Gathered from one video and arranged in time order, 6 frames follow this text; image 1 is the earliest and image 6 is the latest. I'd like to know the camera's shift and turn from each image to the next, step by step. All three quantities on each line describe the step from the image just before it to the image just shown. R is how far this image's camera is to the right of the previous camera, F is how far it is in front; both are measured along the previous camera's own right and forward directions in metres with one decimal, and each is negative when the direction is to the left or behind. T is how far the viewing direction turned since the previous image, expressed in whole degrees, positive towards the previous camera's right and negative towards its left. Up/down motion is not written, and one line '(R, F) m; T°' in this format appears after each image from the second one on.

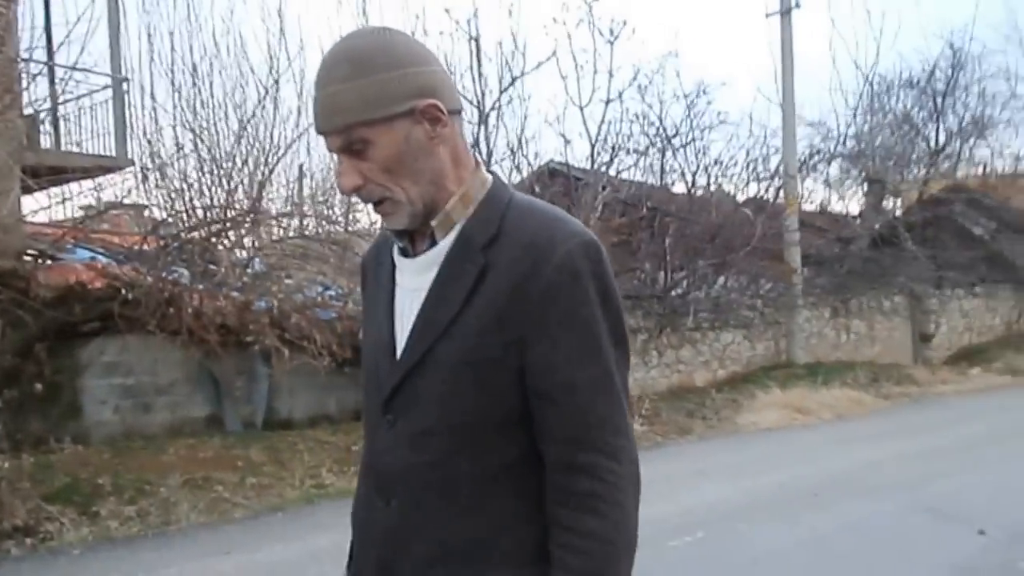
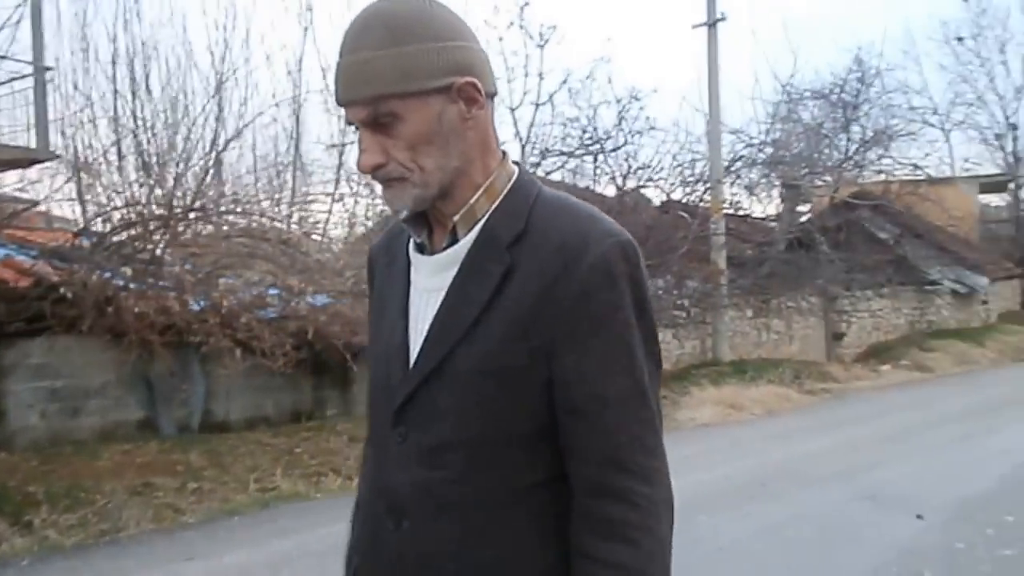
(-0.3, 0.0) m; +5°
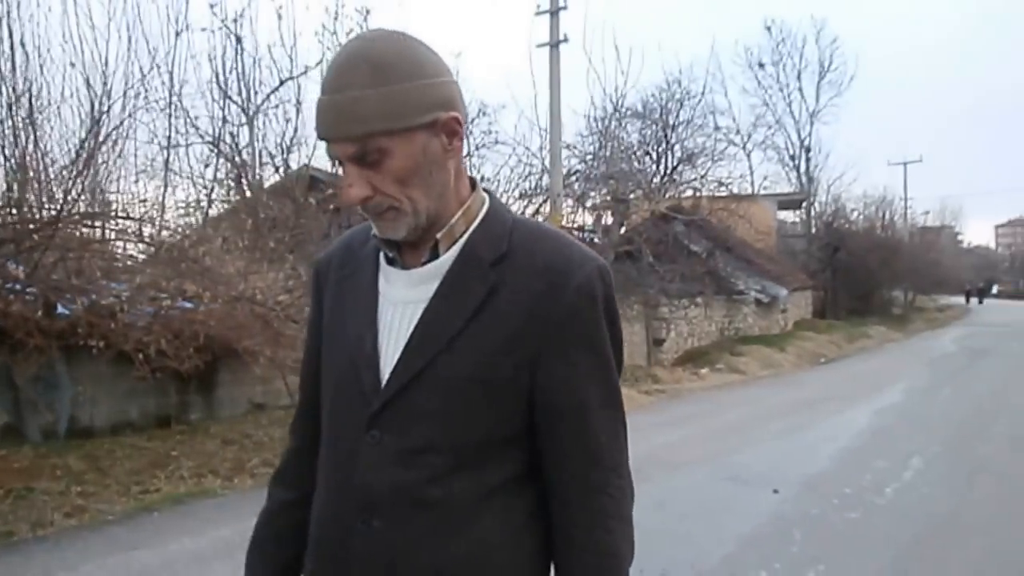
(-0.5, -0.7) m; +11°
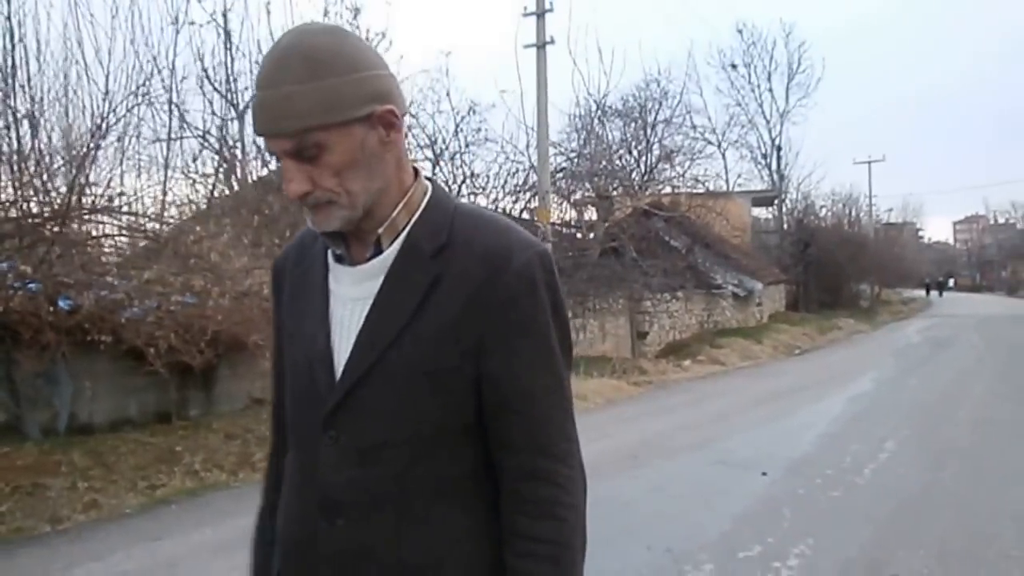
(-0.2, -0.3) m; +1°
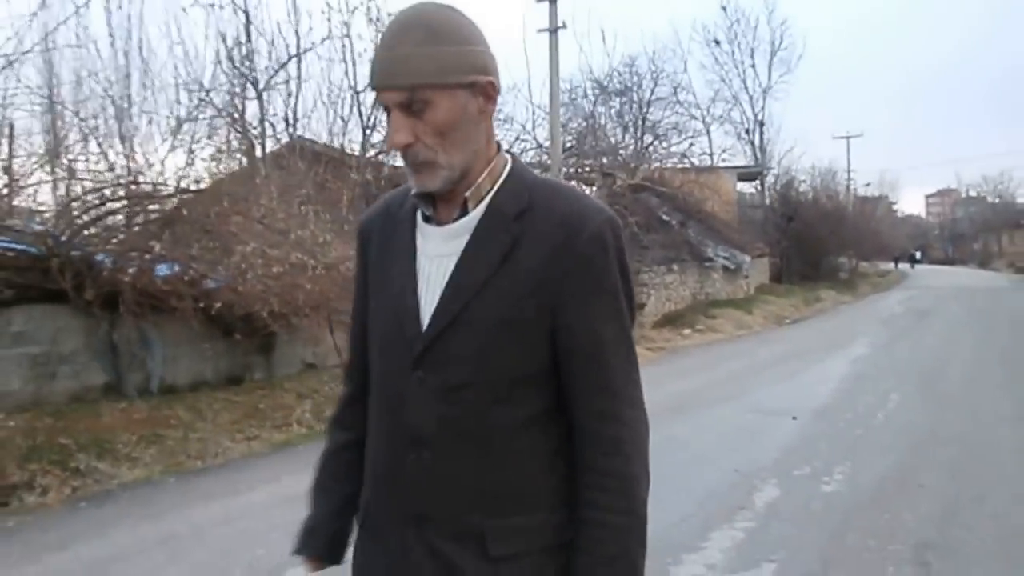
(-0.8, -0.9) m; +2°
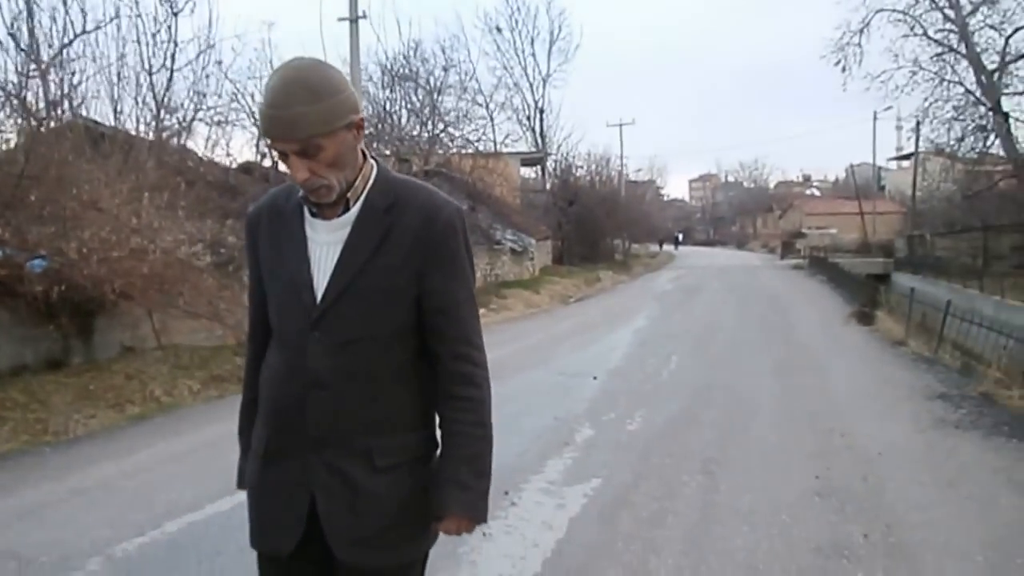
(-0.5, -1.0) m; +13°
